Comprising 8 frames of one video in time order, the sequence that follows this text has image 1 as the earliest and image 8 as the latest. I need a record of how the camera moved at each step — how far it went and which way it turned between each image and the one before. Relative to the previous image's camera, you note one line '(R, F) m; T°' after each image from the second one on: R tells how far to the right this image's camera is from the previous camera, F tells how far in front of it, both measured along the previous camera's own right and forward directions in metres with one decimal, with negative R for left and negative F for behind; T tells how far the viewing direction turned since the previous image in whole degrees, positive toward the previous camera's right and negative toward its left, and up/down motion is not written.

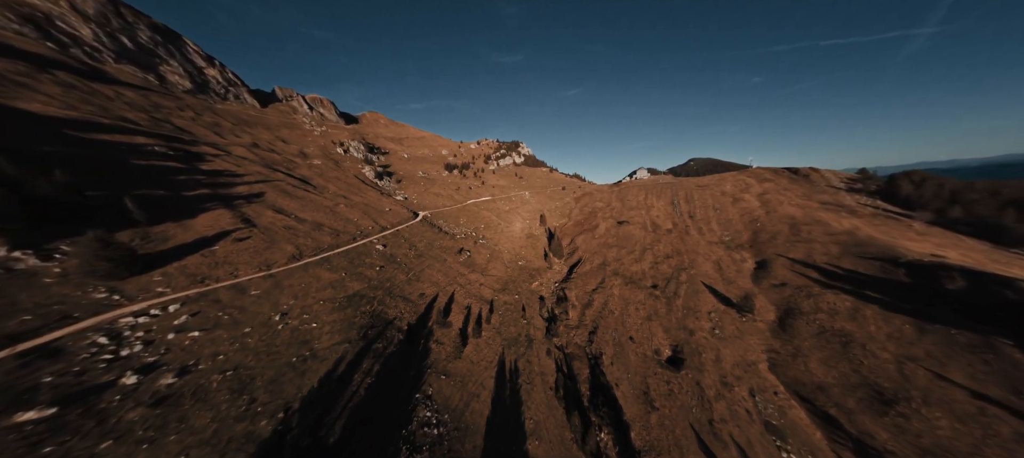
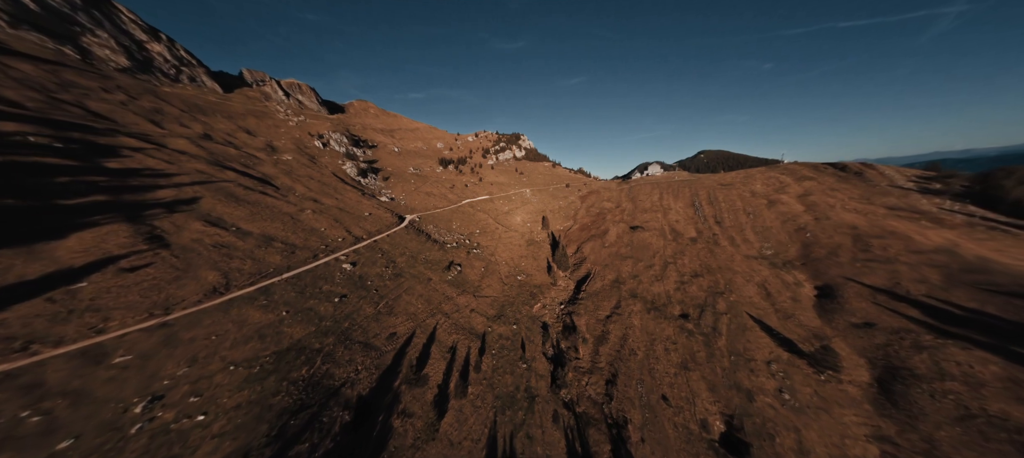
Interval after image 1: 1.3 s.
(+0.4, +7.0) m; 0°
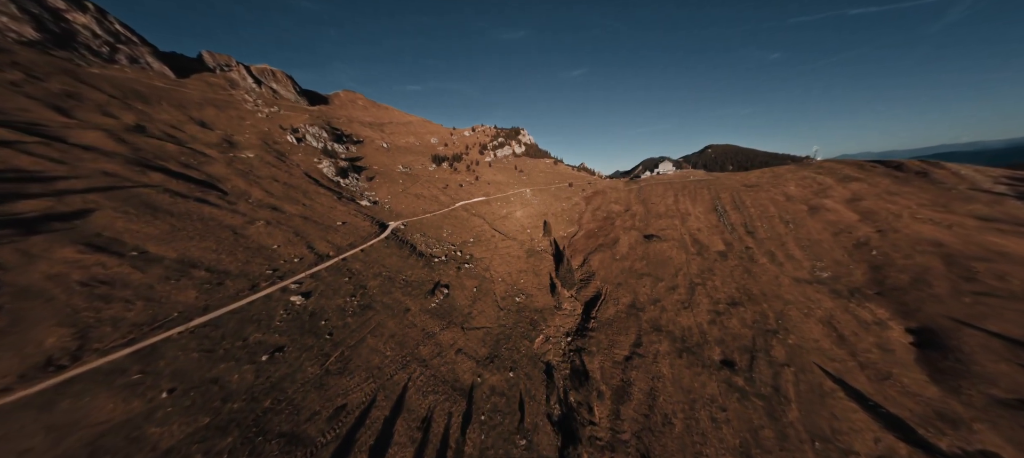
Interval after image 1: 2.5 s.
(+0.3, +6.9) m; 0°
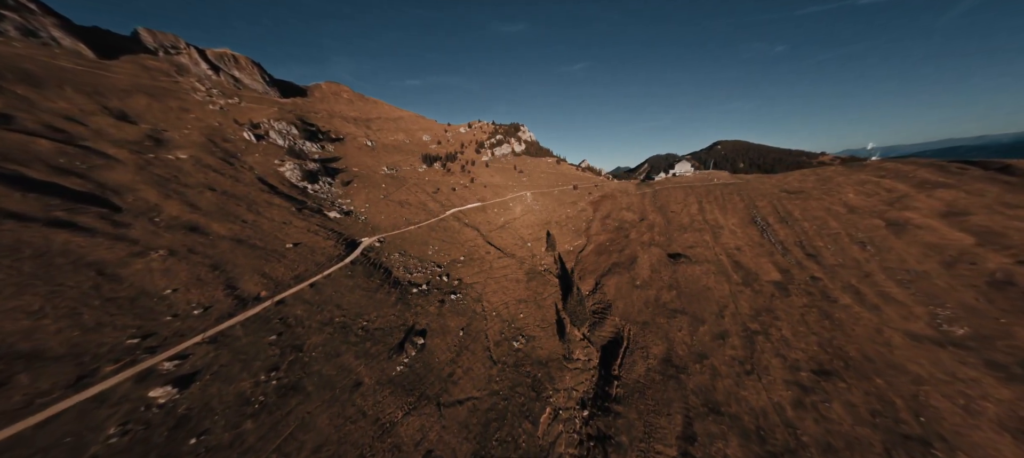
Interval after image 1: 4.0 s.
(+0.4, +9.1) m; 0°
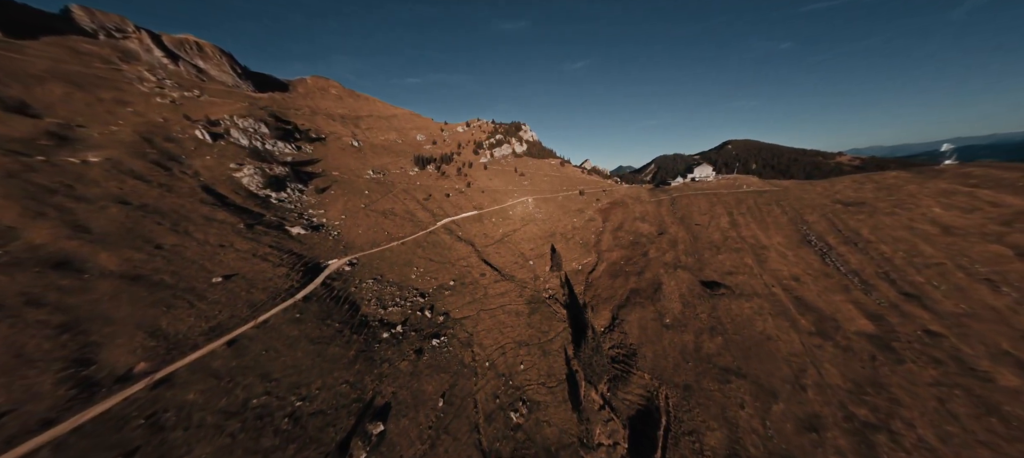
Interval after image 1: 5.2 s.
(+0.3, +8.4) m; 0°
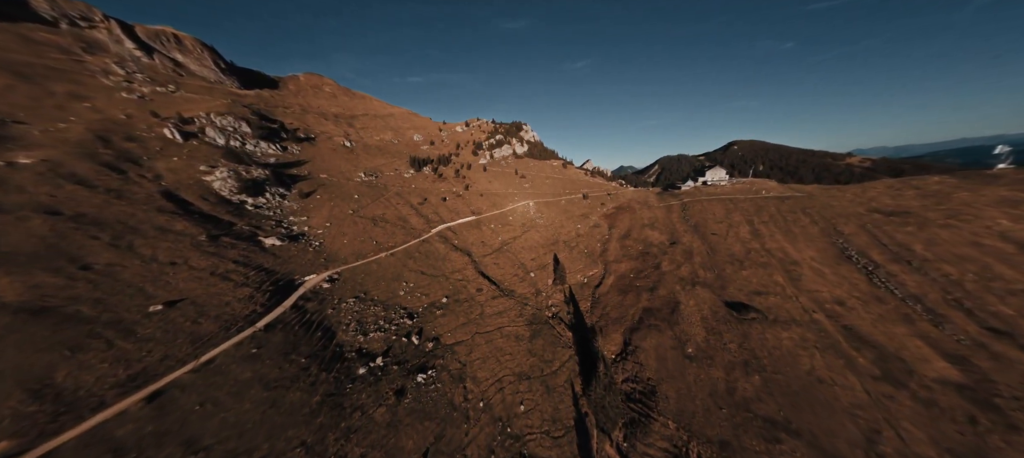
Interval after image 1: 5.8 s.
(+0.1, +4.5) m; 0°
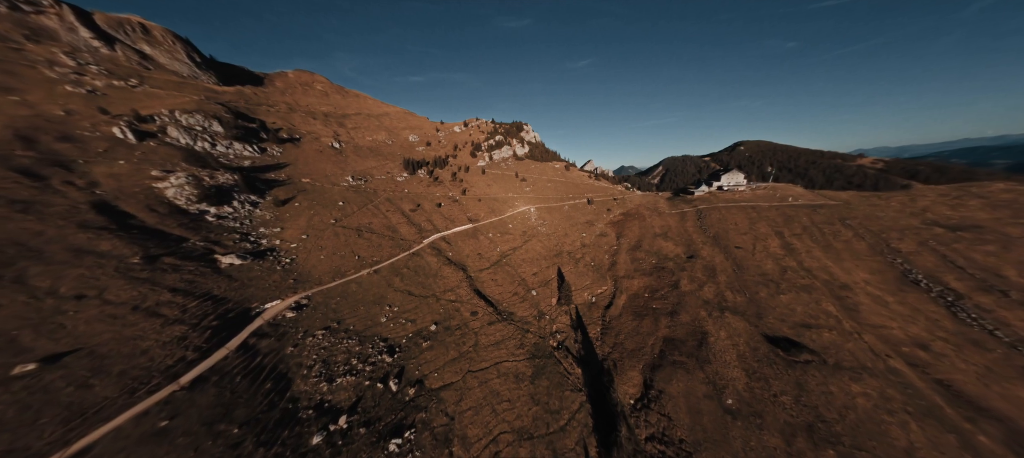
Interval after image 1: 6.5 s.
(+0.1, +5.7) m; 0°
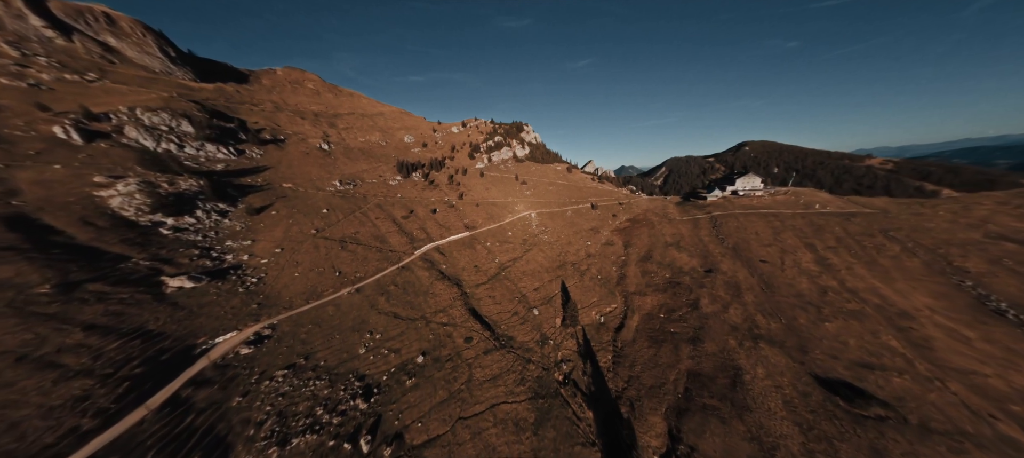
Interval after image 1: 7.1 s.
(+0.1, +4.9) m; 0°
